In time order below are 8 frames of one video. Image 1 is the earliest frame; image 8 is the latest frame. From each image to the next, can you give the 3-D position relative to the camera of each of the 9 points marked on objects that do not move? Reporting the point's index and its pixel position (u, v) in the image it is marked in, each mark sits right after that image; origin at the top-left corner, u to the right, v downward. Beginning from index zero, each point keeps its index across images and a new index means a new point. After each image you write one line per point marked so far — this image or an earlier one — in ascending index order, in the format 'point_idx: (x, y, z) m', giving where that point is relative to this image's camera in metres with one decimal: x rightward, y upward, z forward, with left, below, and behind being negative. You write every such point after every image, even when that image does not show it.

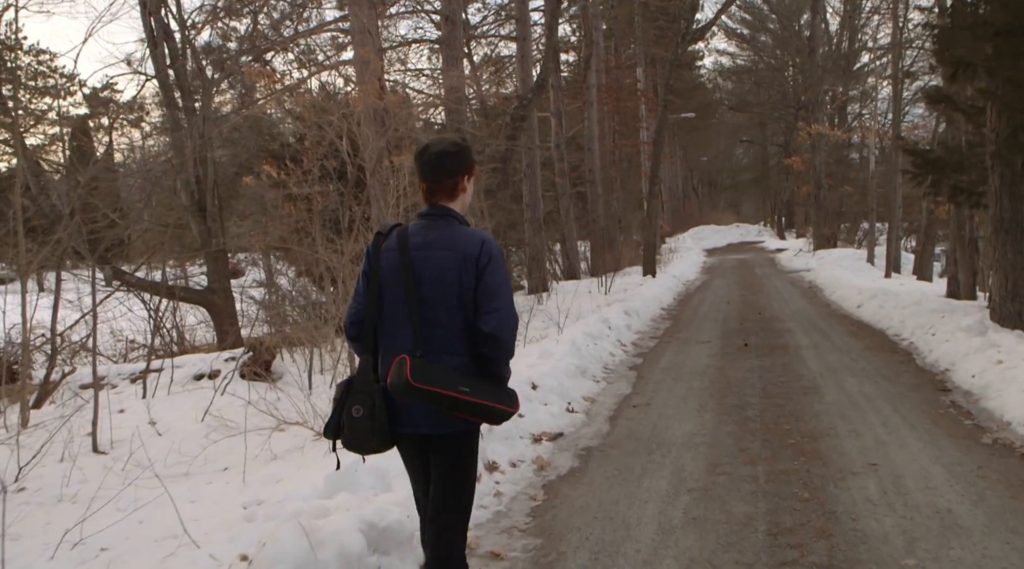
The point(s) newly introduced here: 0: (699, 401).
0: (+1.7, -1.1, +7.8) m
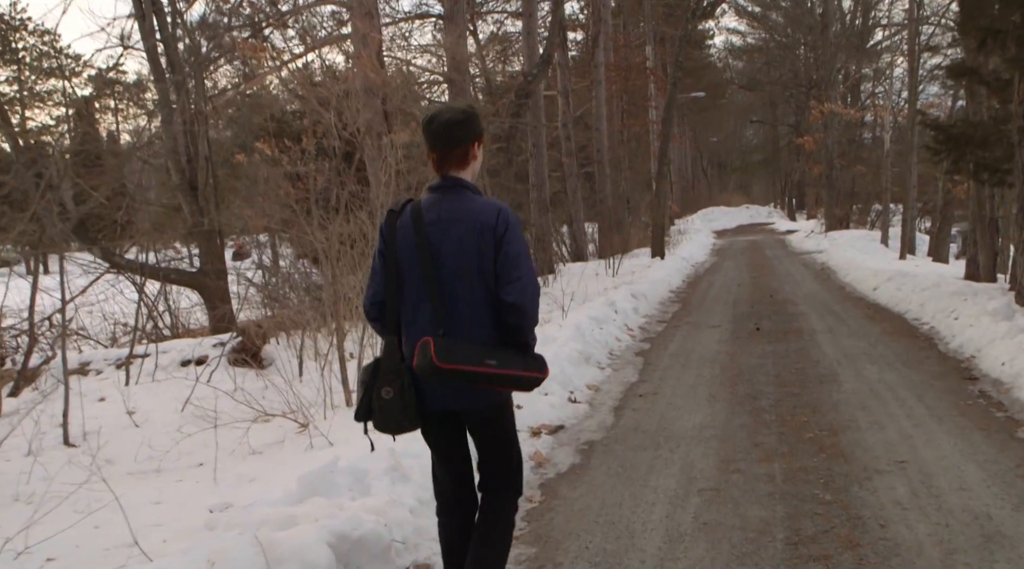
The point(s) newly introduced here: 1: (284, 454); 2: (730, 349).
0: (+1.7, -0.9, +7.3) m
1: (-1.5, -1.1, +5.6) m
2: (+2.4, -0.7, +9.2) m
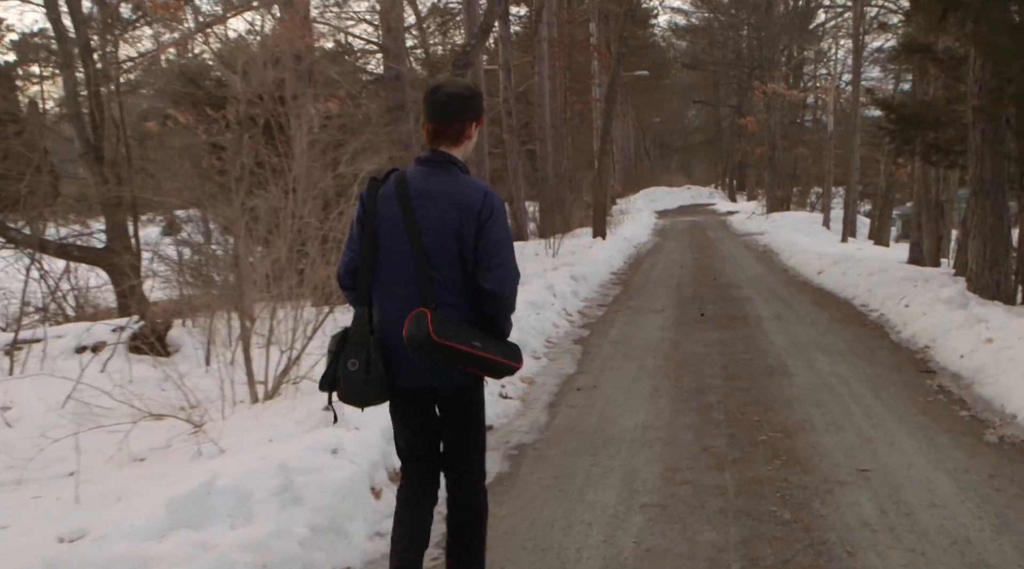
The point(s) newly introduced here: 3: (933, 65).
0: (+1.1, -0.8, +6.8) m
1: (-2.0, -1.0, +4.8) m
2: (+1.7, -0.5, +8.7) m
3: (+5.4, +2.8, +10.6) m
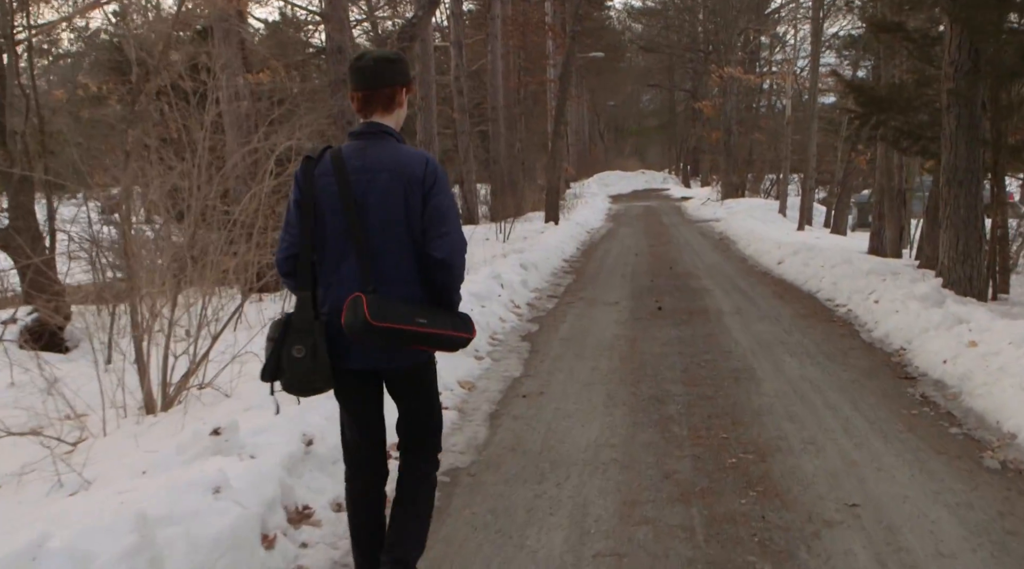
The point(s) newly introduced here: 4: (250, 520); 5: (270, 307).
0: (+0.7, -0.8, +6.0) m
1: (-2.4, -1.0, +3.9) m
2: (+1.1, -0.5, +8.0) m
3: (+4.7, +2.9, +10.0) m
4: (-1.1, -0.9, +3.3) m
5: (-2.8, -0.3, +9.4) m
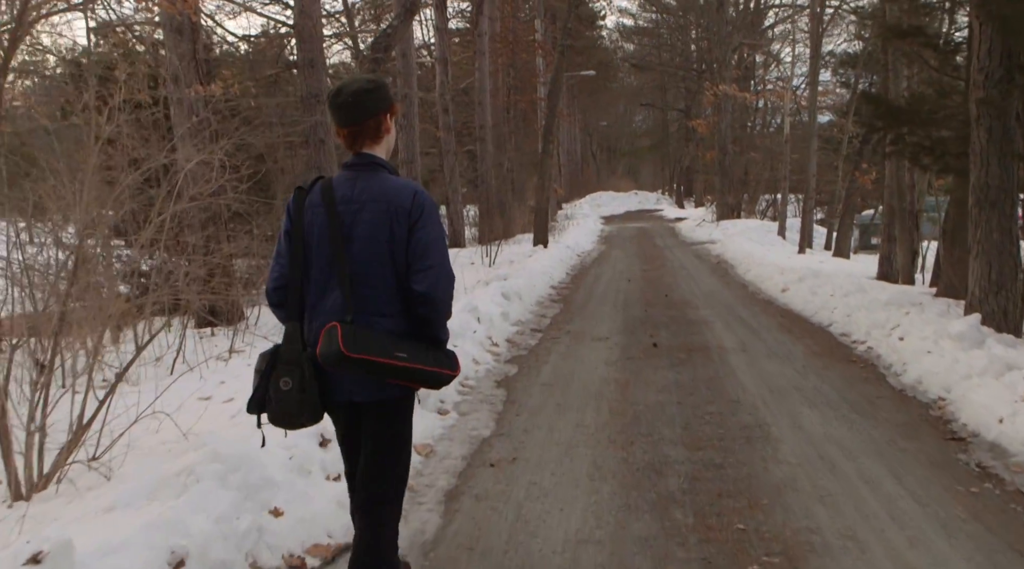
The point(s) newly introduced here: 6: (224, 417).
0: (+0.5, -1.0, +5.0) m
1: (-2.5, -1.2, +2.9) m
2: (+0.9, -0.8, +7.0) m
3: (+4.5, +2.6, +9.1) m
4: (-1.2, -1.1, +2.2) m
5: (-3.0, -0.6, +8.4) m
6: (-1.9, -0.9, +5.3) m
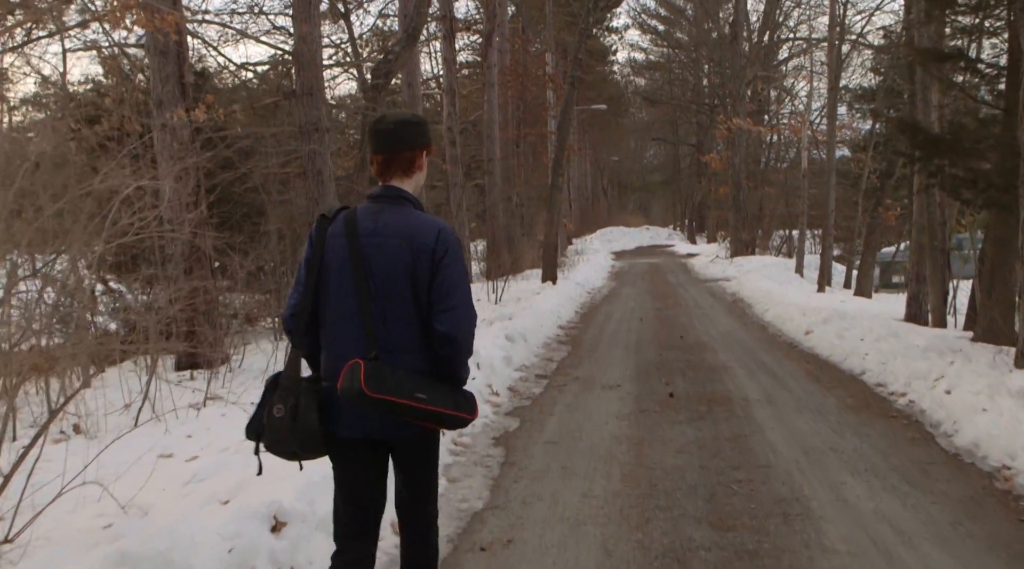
0: (+0.5, -1.3, +4.2) m
1: (-2.6, -1.4, +2.2) m
2: (+0.9, -1.1, +6.2) m
3: (+4.5, +2.1, +8.4) m
4: (-1.3, -1.3, +1.5) m
5: (-3.0, -1.0, +7.7) m
6: (-1.9, -1.1, +4.6) m
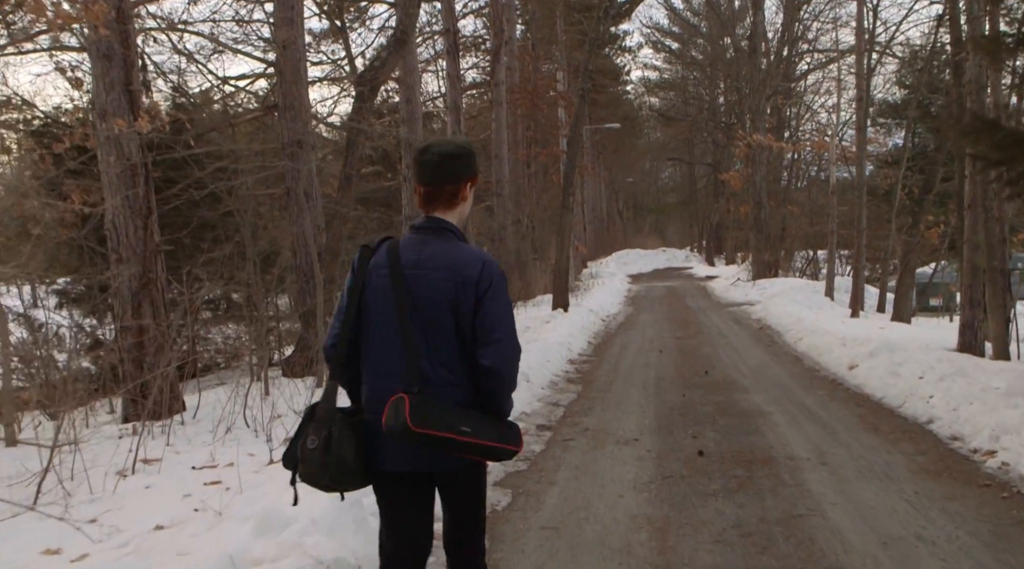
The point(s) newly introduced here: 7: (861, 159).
0: (+0.3, -1.4, +2.9) m
1: (-2.7, -1.5, +0.9) m
2: (+0.9, -1.3, +4.8) m
3: (+4.5, +1.9, +7.1) m
4: (-1.5, -1.4, +0.2) m
5: (-3.0, -1.3, +6.4) m
6: (-2.0, -1.3, +3.3) m
7: (+7.8, +2.8, +18.5) m
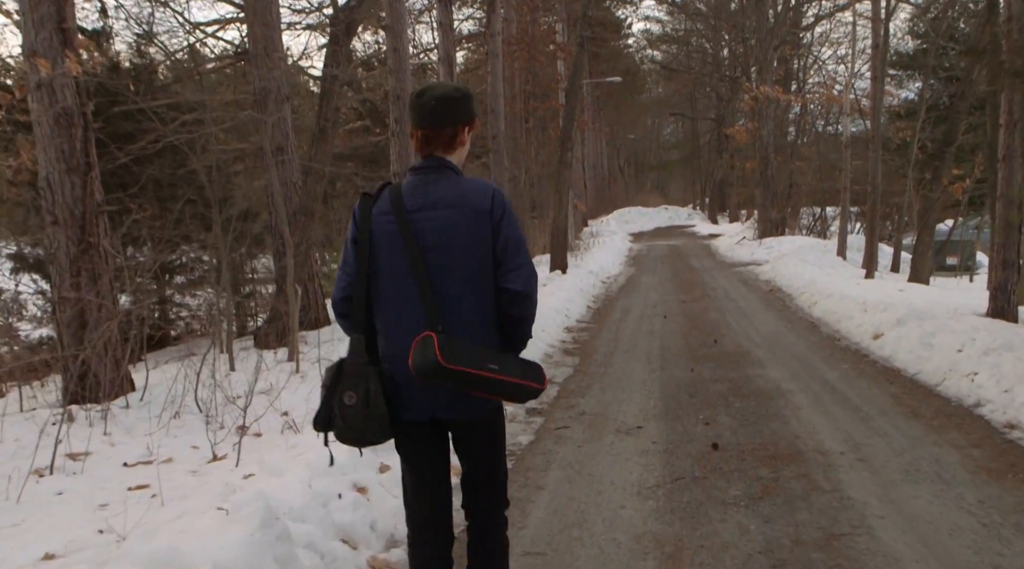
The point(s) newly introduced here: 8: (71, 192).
0: (+0.2, -1.4, +2.0) m
1: (-2.9, -1.6, 0.0) m
2: (+0.7, -1.2, +4.0) m
3: (+4.4, +2.1, +6.0) m
4: (-1.6, -1.5, -0.7) m
5: (-3.2, -1.1, +5.5) m
6: (-2.1, -1.3, +2.4) m
7: (+7.7, +3.7, +17.4) m
8: (-3.9, +0.8, +7.3) m
